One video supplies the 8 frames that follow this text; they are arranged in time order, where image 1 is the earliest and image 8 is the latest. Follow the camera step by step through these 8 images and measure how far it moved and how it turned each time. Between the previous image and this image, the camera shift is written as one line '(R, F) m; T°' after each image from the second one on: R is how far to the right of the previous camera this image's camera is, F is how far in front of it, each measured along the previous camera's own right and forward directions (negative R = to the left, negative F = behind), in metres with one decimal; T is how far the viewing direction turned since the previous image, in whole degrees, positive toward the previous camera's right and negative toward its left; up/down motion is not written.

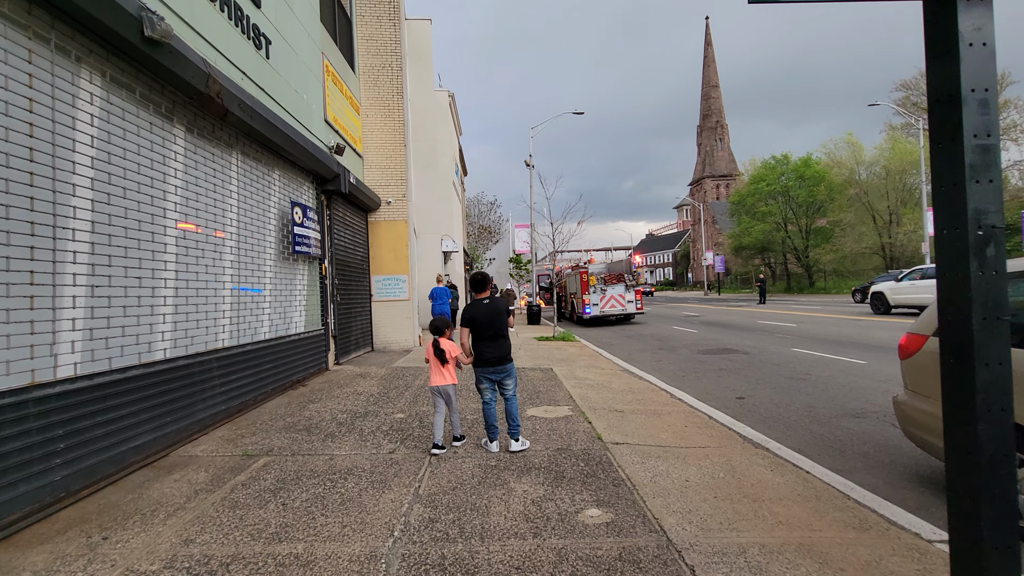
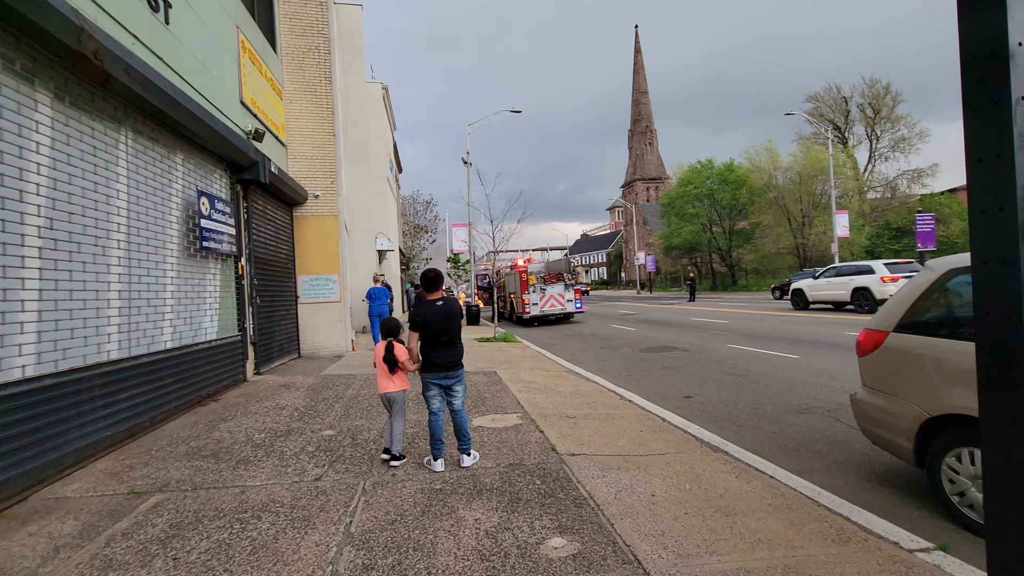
(-0.1, +0.5) m; +7°
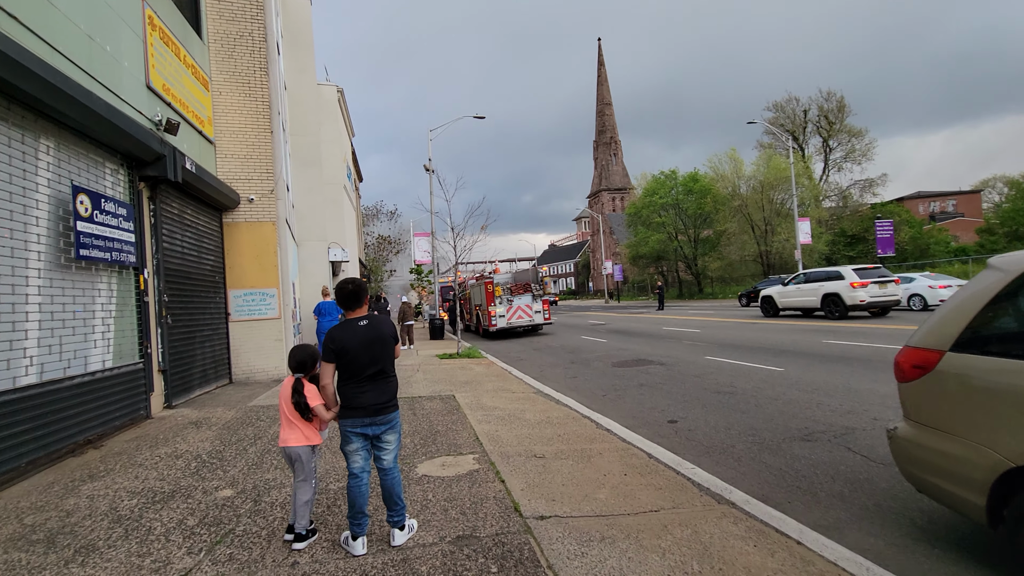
(+0.2, +1.1) m; +4°
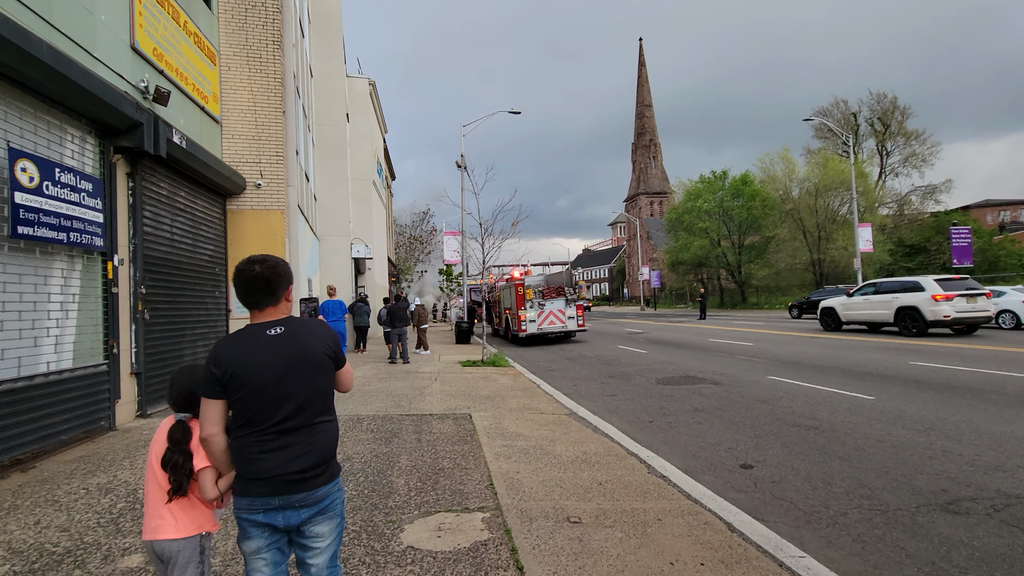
(0.0, +1.4) m; -4°
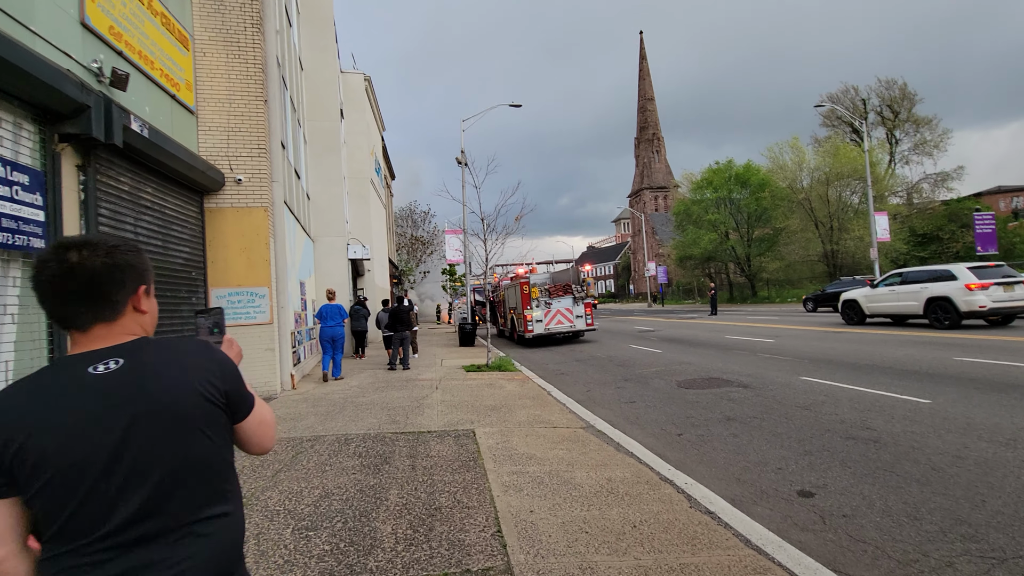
(0.0, +0.9) m; 0°
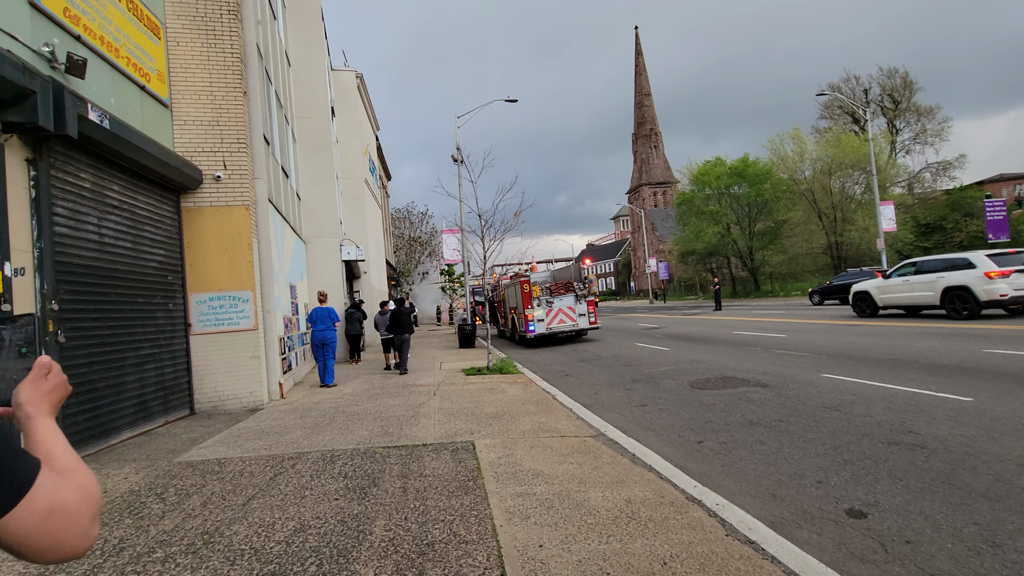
(0.0, +0.6) m; 0°
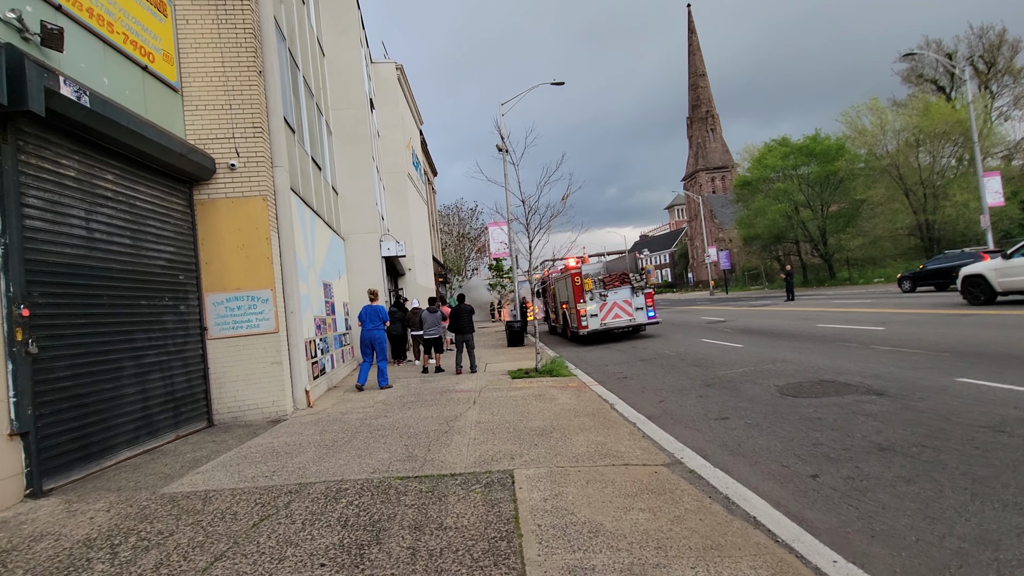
(+0.1, +1.3) m; -6°
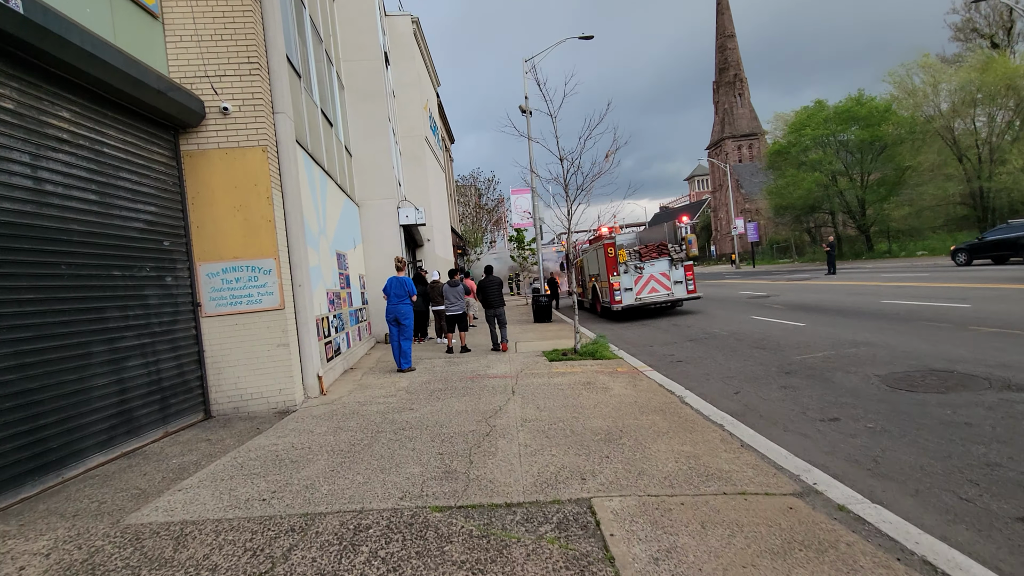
(-0.5, +1.3) m; -2°
